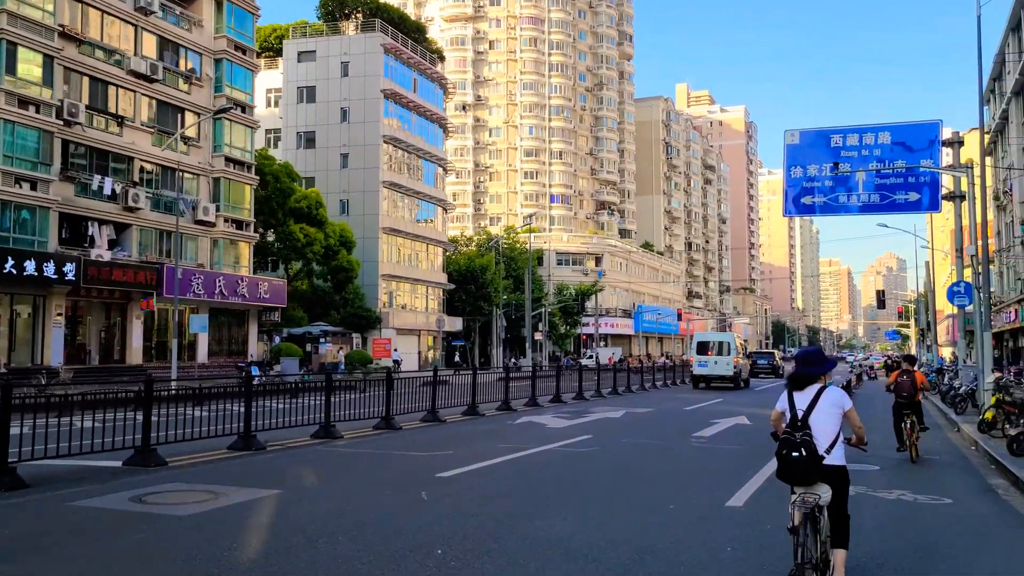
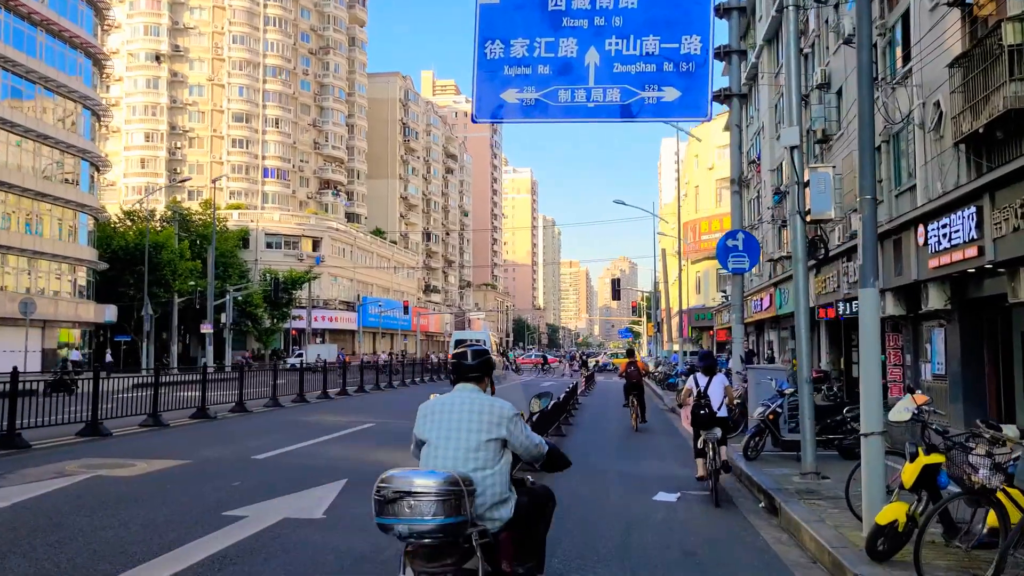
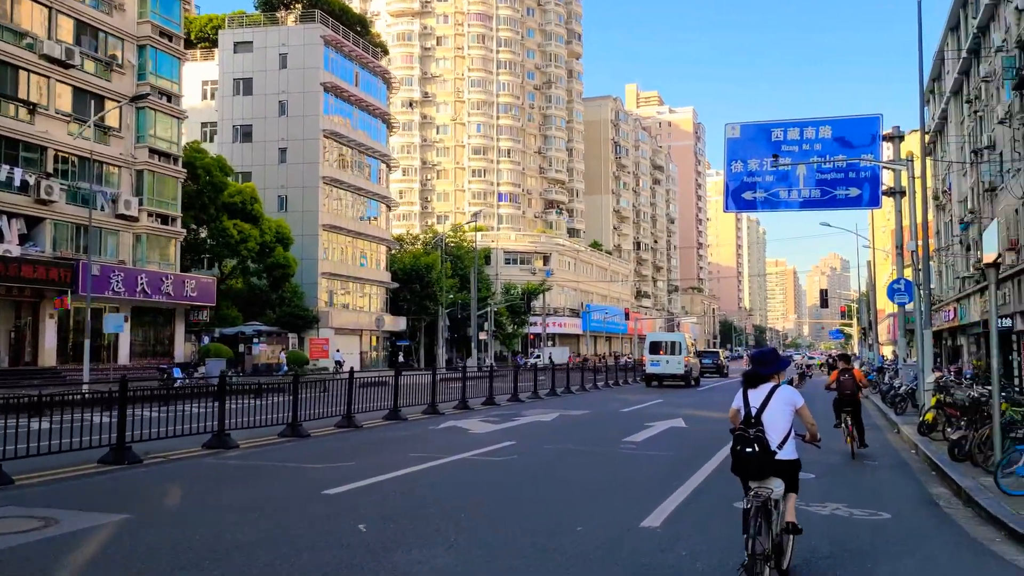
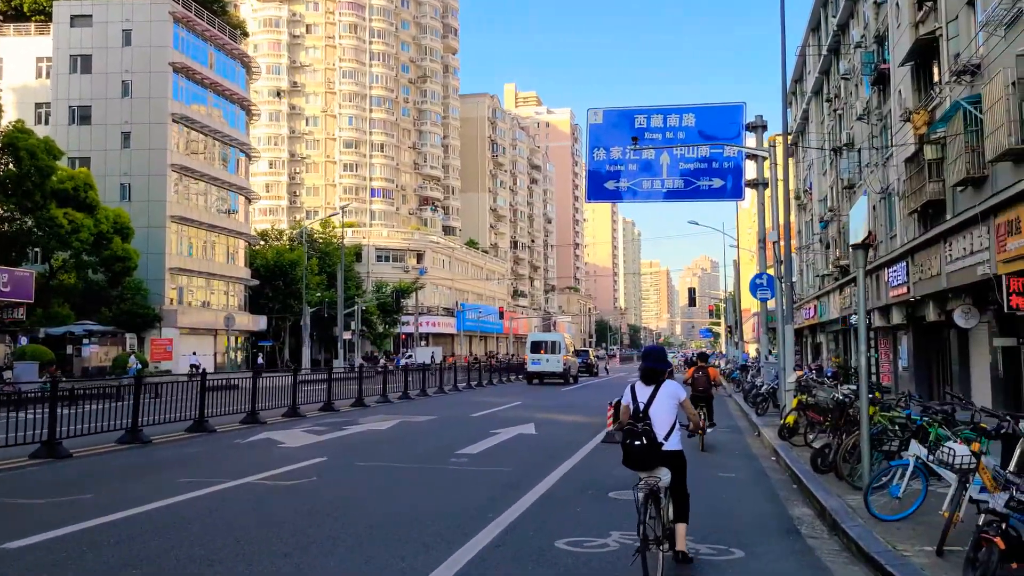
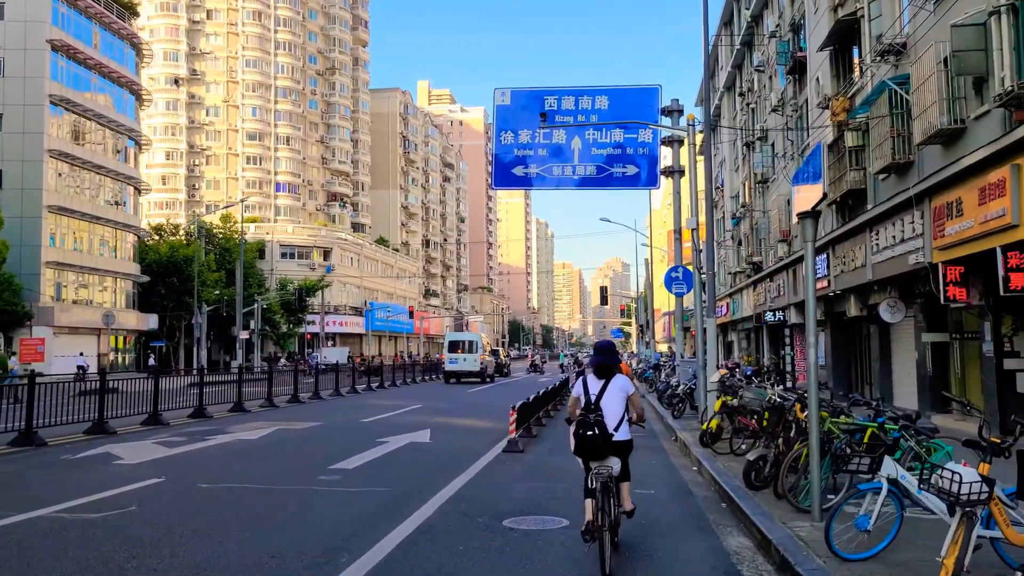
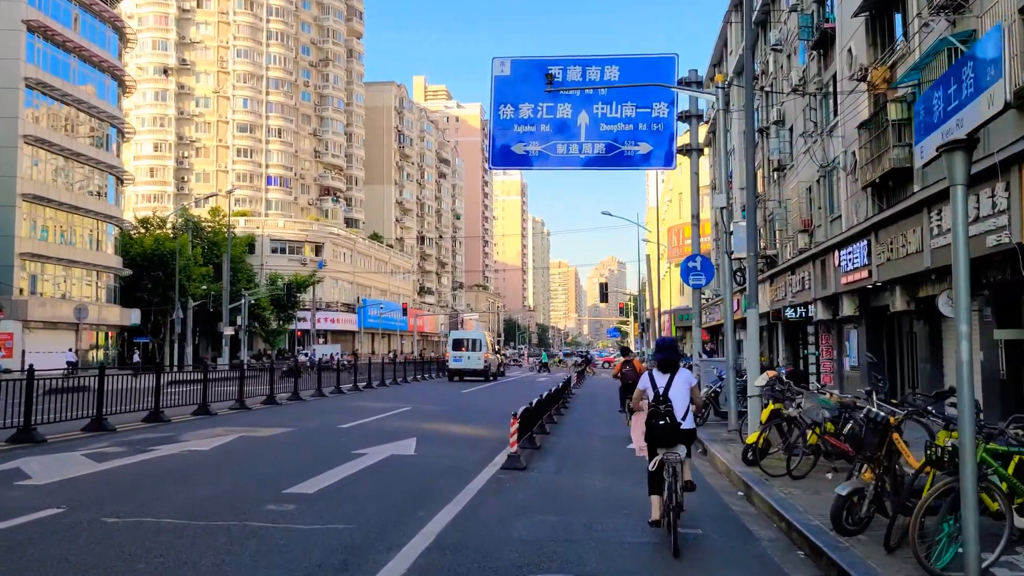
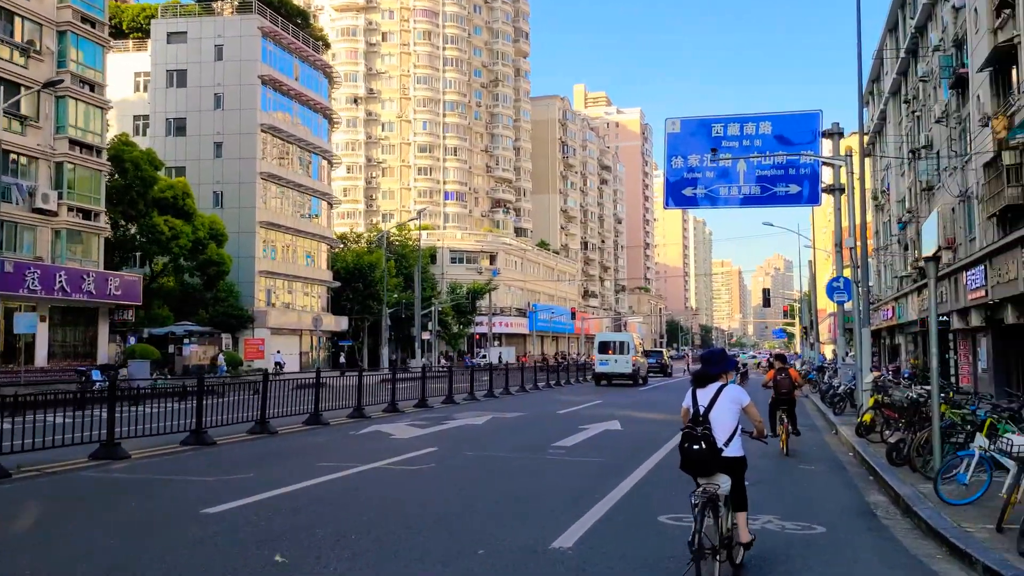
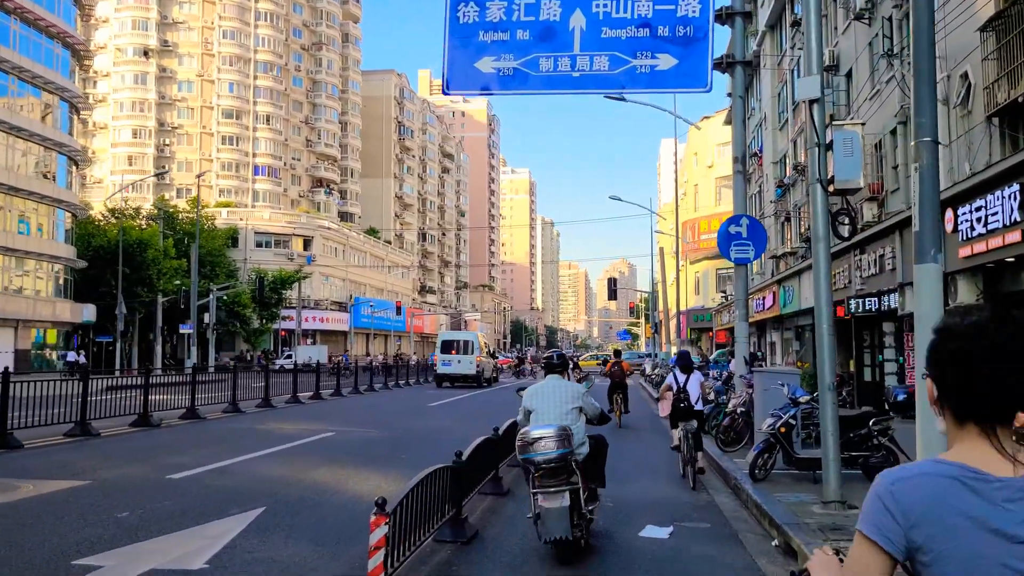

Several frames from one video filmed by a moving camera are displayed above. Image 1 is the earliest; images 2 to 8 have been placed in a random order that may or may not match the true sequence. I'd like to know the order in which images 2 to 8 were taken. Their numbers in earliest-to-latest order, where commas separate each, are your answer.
3, 7, 4, 5, 6, 2, 8
